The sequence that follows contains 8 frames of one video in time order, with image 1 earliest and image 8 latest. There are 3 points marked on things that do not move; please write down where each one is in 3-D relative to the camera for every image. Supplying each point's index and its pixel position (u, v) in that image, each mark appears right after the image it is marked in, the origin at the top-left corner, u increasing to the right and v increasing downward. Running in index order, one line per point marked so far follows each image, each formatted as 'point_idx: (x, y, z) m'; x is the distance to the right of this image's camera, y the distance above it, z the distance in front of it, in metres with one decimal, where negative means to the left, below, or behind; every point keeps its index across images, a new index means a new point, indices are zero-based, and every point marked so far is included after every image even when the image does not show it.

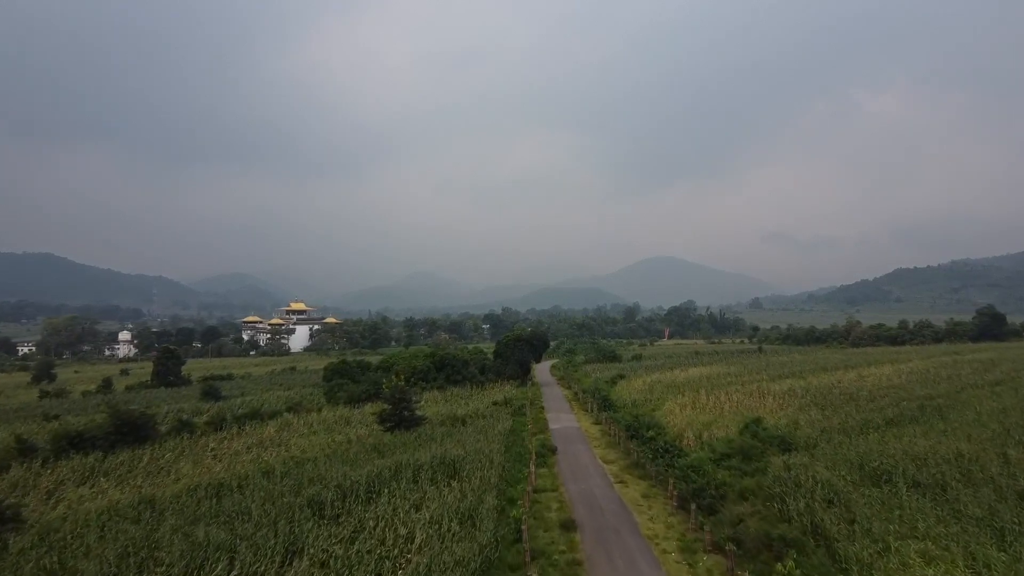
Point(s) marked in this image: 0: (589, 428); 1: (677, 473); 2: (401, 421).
0: (+3.0, -5.6, +19.0) m
1: (+4.1, -4.6, +11.7) m
2: (-4.0, -4.8, +17.3) m
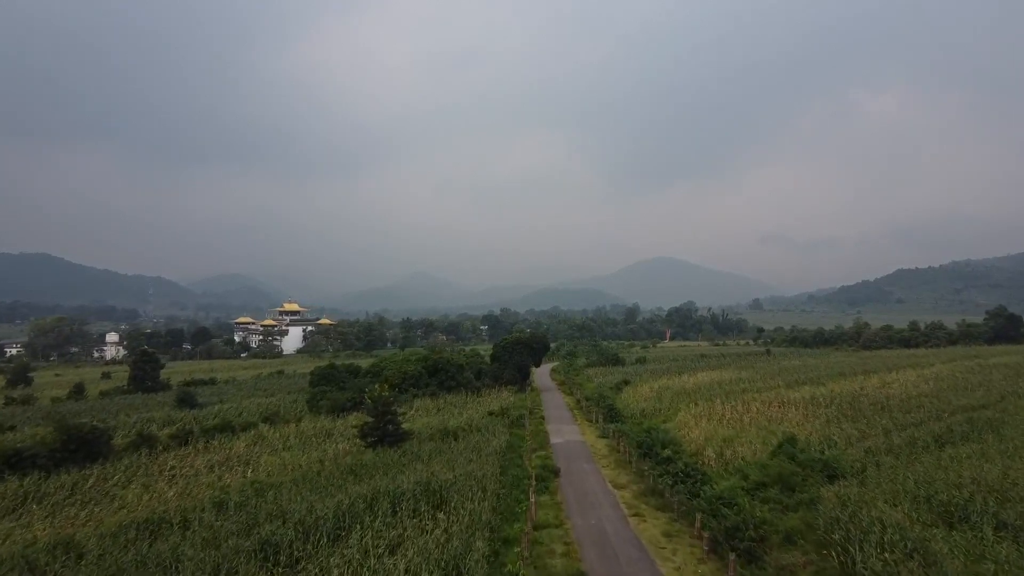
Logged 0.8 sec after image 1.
0: (+2.9, -5.5, +17.1) m
1: (+4.0, -4.5, +9.9) m
2: (-4.1, -4.8, +15.4) m
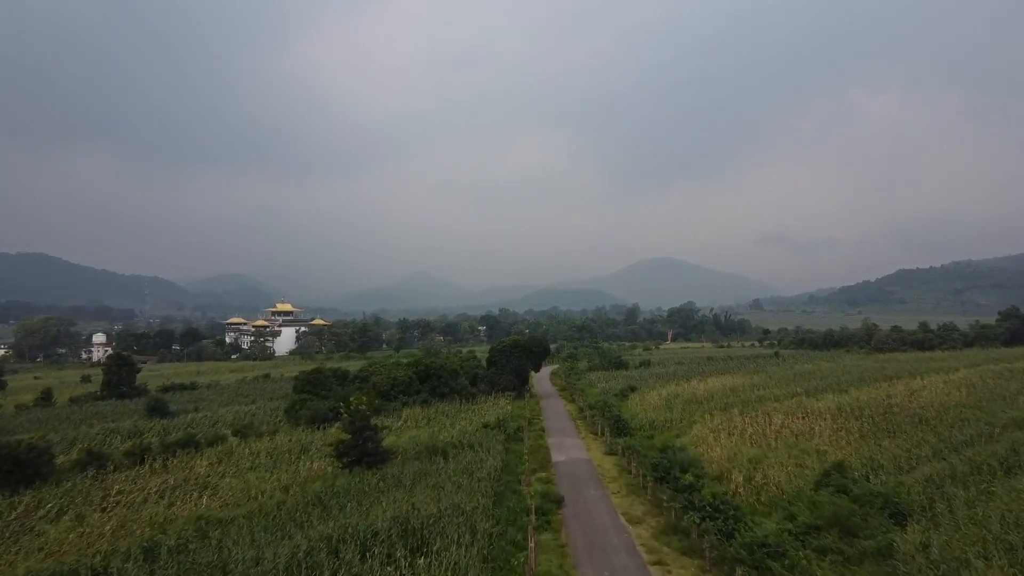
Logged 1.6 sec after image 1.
0: (+2.8, -5.5, +15.2) m
1: (+3.9, -4.5, +8.0) m
2: (-4.2, -4.7, +13.5) m
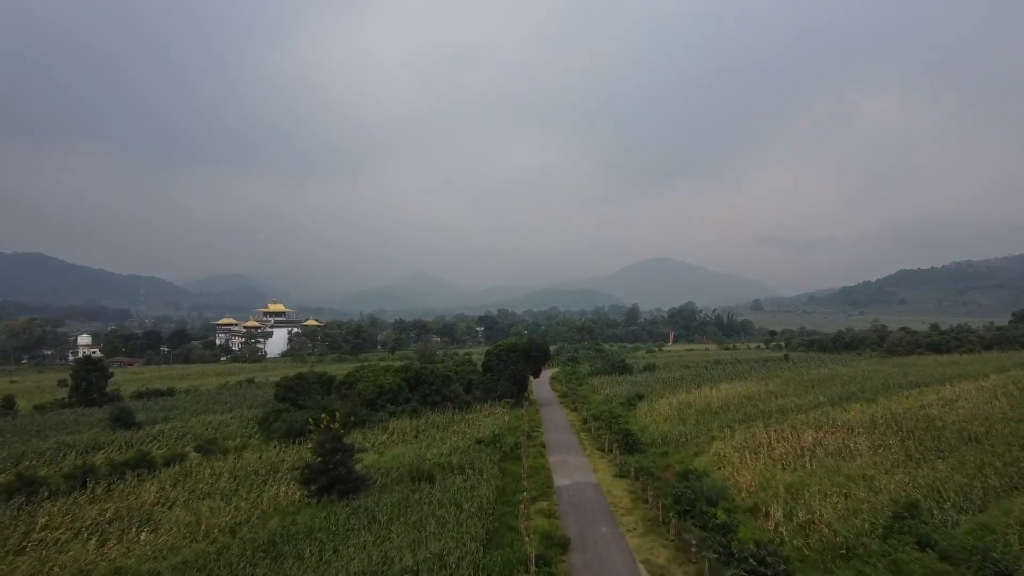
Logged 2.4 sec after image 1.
0: (+2.7, -5.5, +13.3) m
1: (+3.8, -4.4, +6.0) m
2: (-4.3, -4.7, +11.6) m
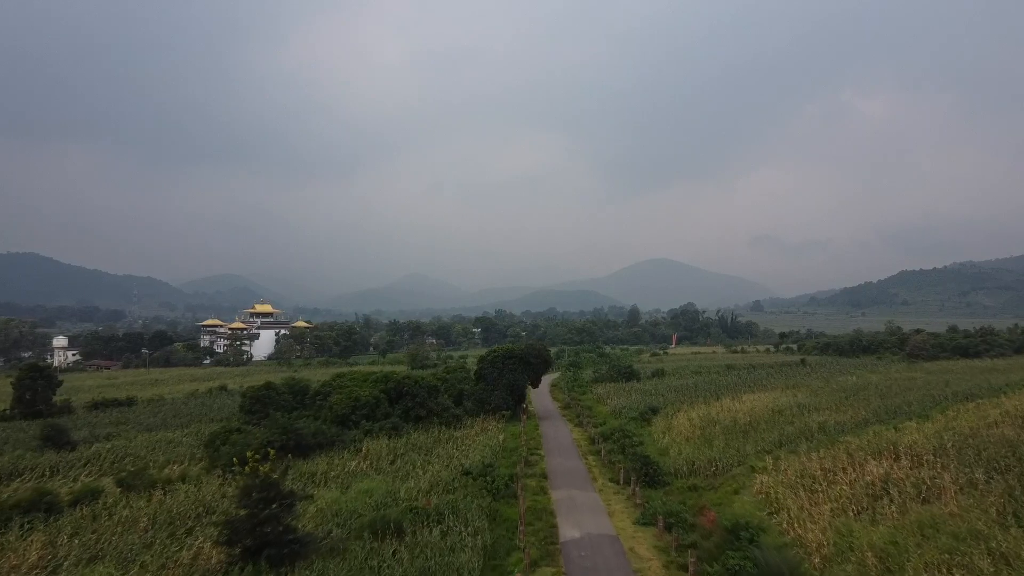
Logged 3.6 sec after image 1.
0: (+2.6, -5.4, +10.3) m
1: (+3.7, -4.3, +3.1) m
2: (-4.5, -4.6, +8.6) m
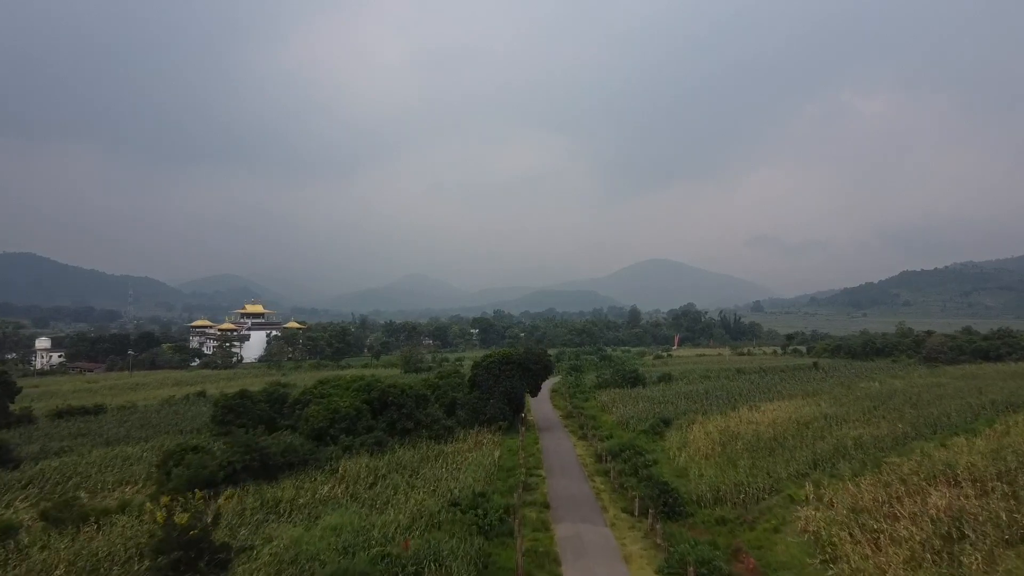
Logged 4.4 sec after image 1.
0: (+2.5, -5.3, +8.3) m
1: (+3.6, -4.3, +1.1) m
2: (-4.6, -4.5, +6.6) m
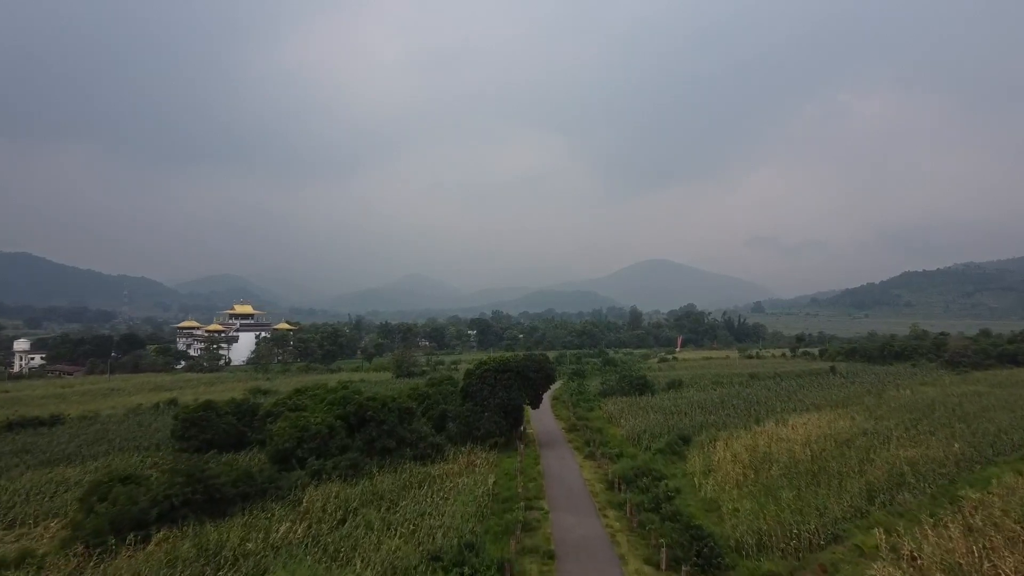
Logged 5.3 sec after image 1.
0: (+2.4, -5.3, +6.0) m
1: (+3.5, -4.2, -1.3) m
2: (-4.6, -4.5, +4.2) m
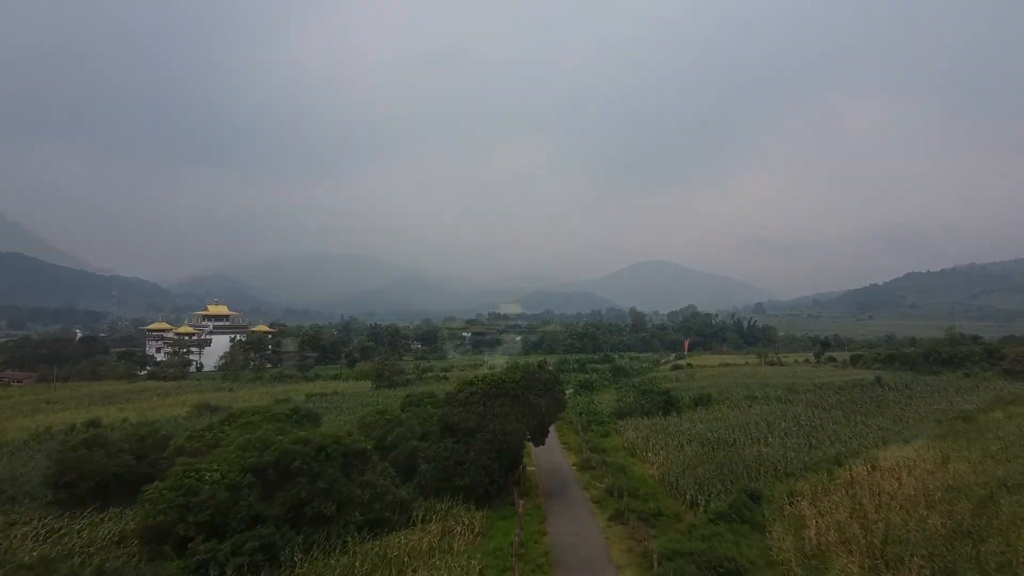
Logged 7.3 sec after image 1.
0: (+2.3, -5.1, +1.0) m
1: (+3.5, -4.0, -6.2) m
2: (-4.7, -4.3, -0.7) m
